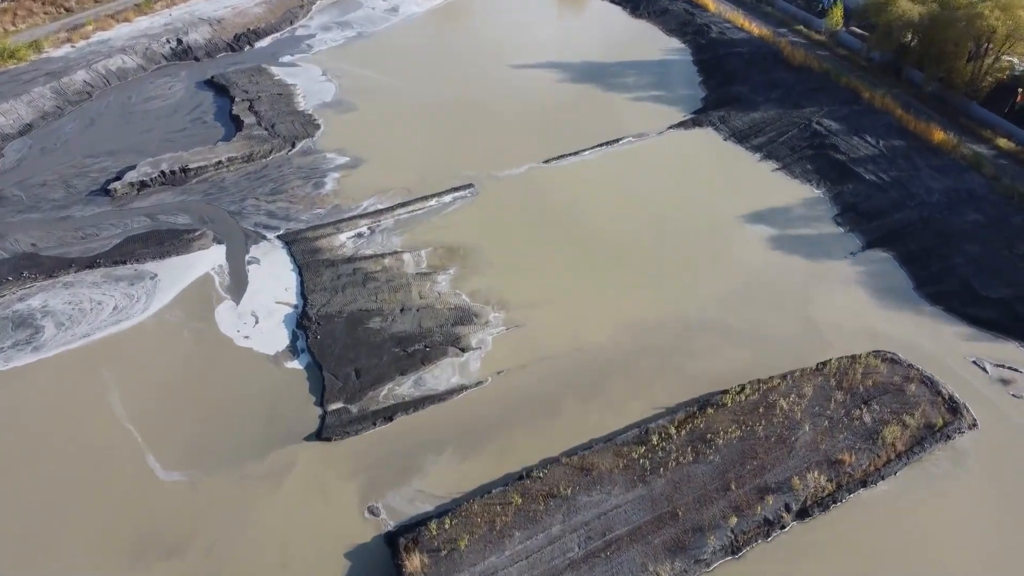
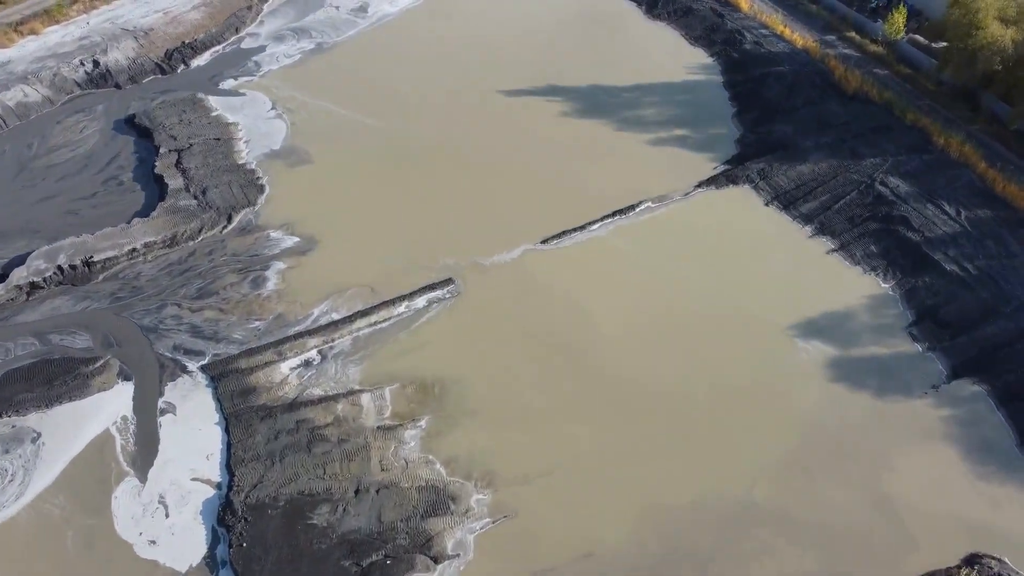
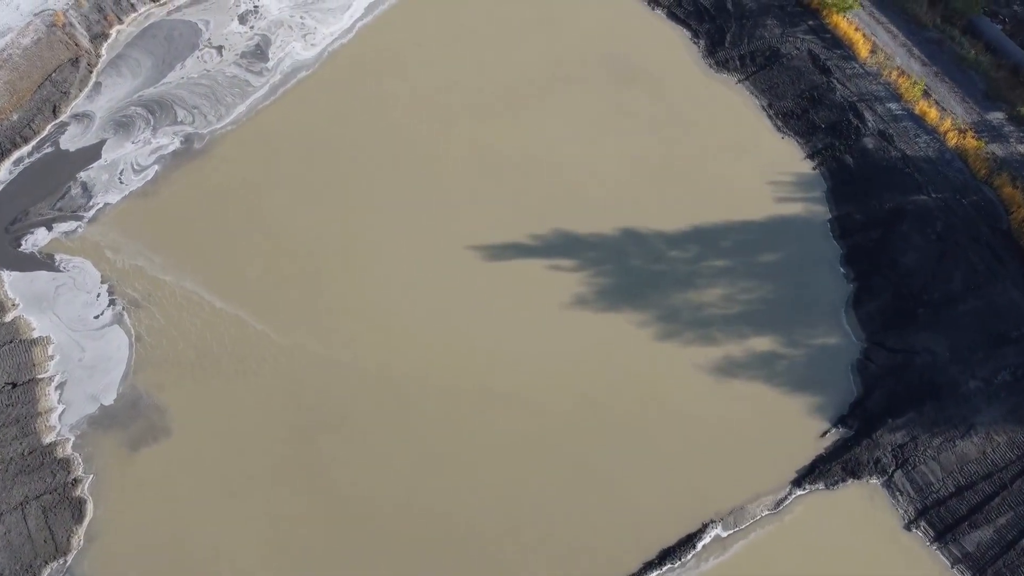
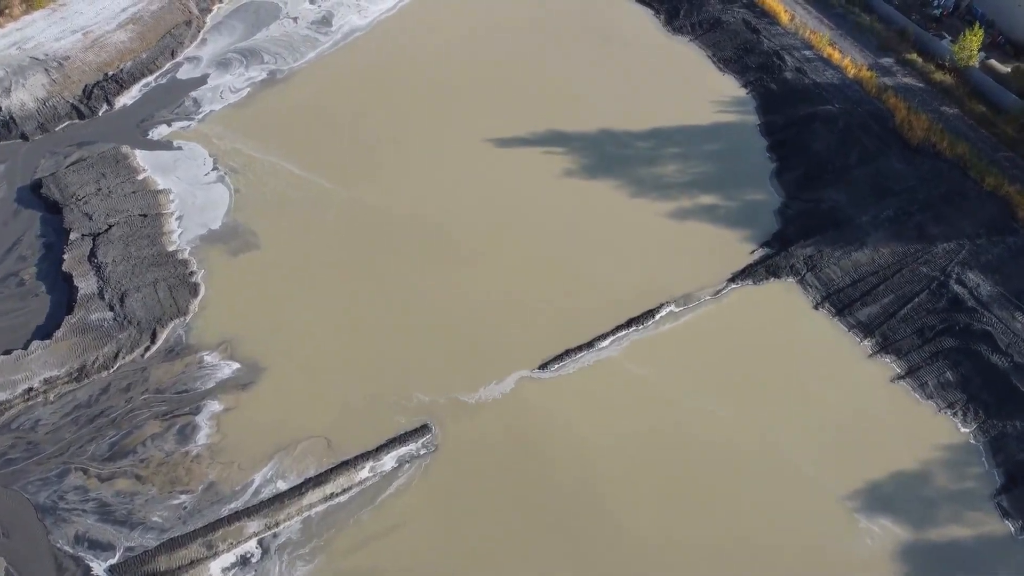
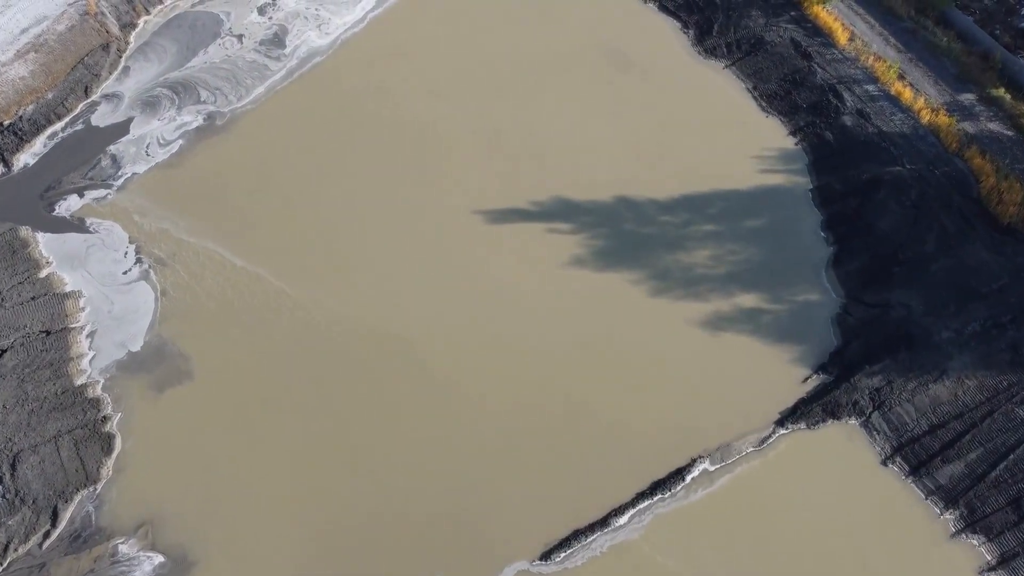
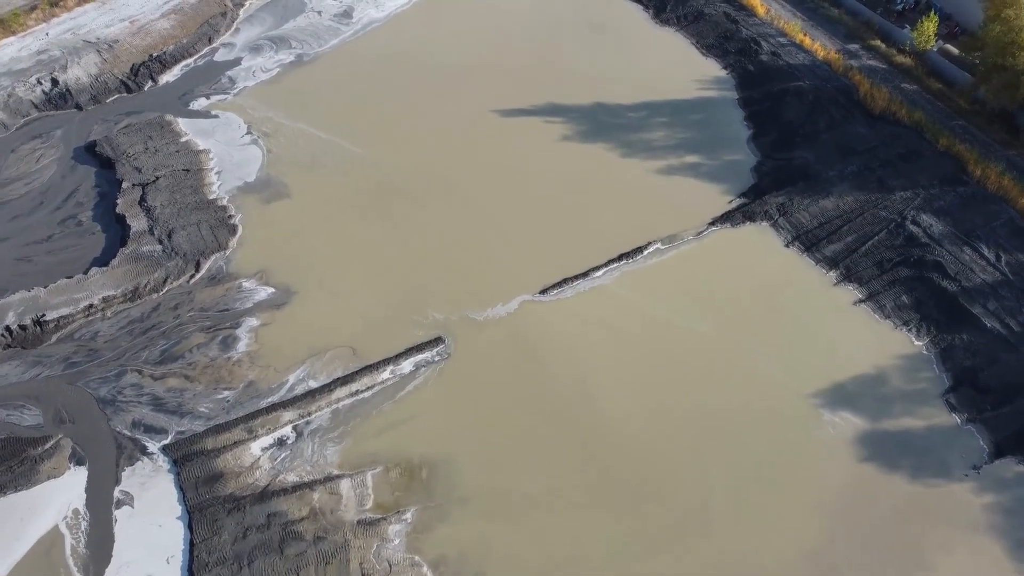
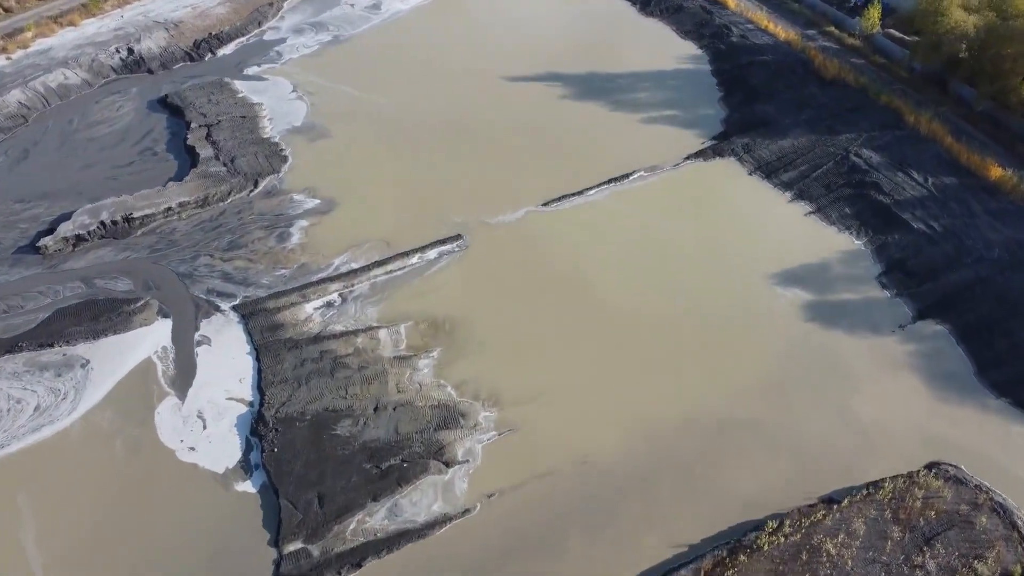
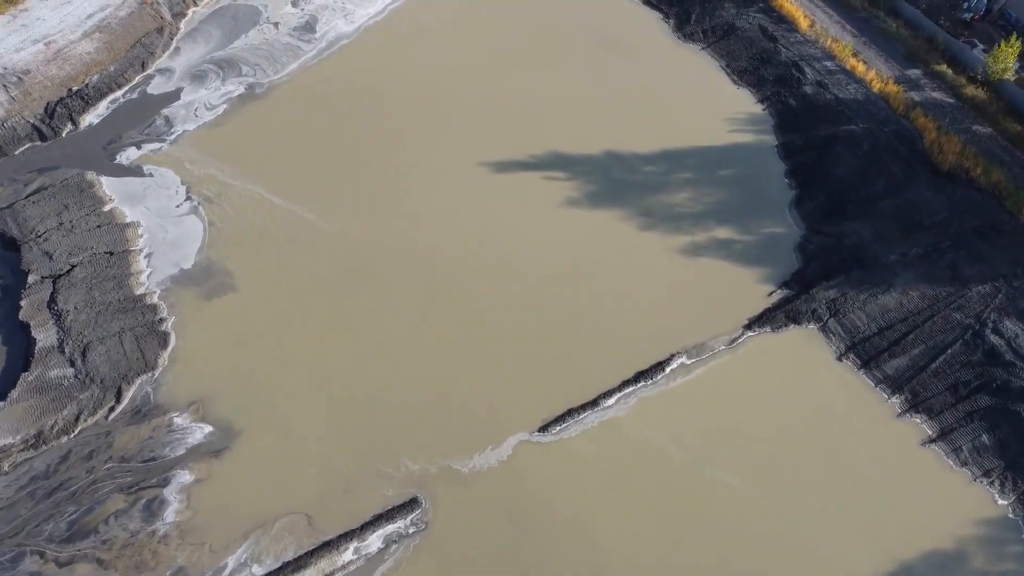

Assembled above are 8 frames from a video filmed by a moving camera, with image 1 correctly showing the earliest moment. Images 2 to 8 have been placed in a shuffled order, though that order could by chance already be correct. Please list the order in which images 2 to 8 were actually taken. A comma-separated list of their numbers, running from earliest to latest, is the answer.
7, 2, 6, 4, 8, 5, 3
